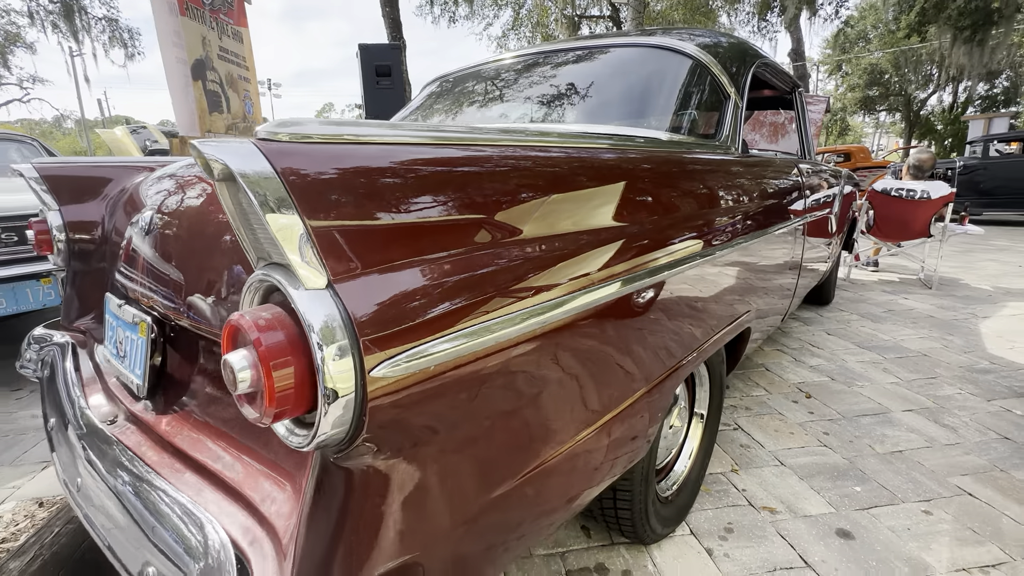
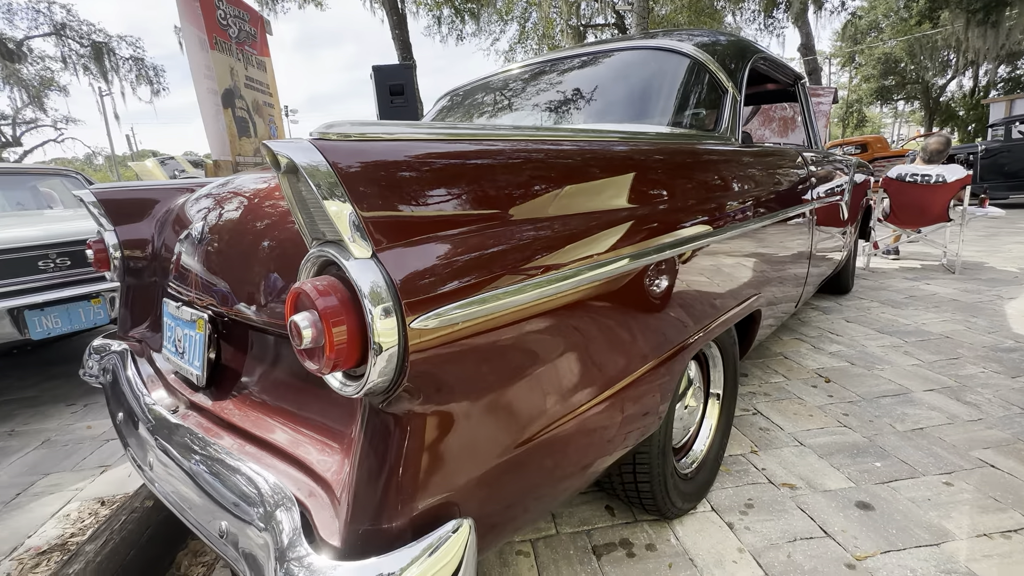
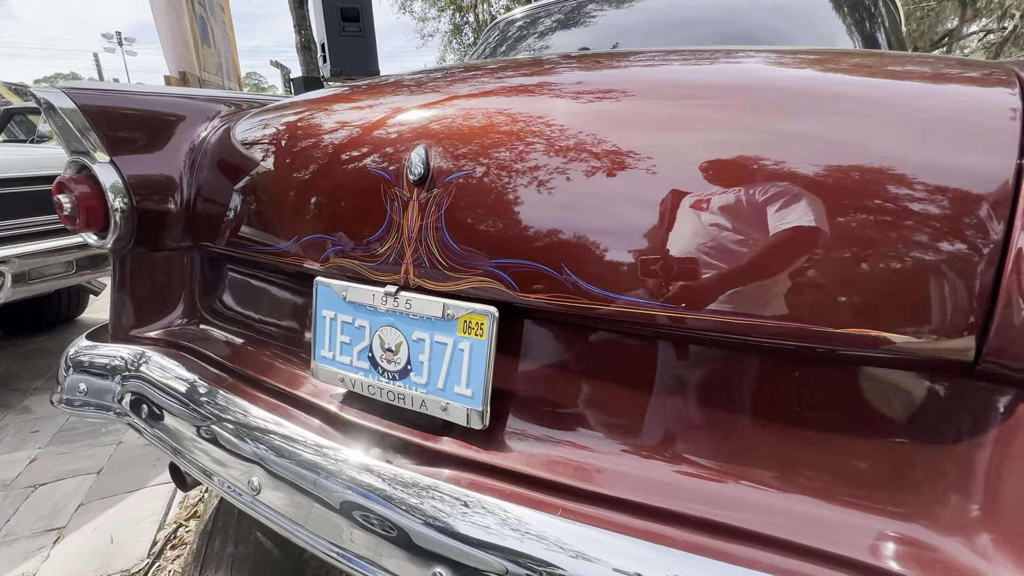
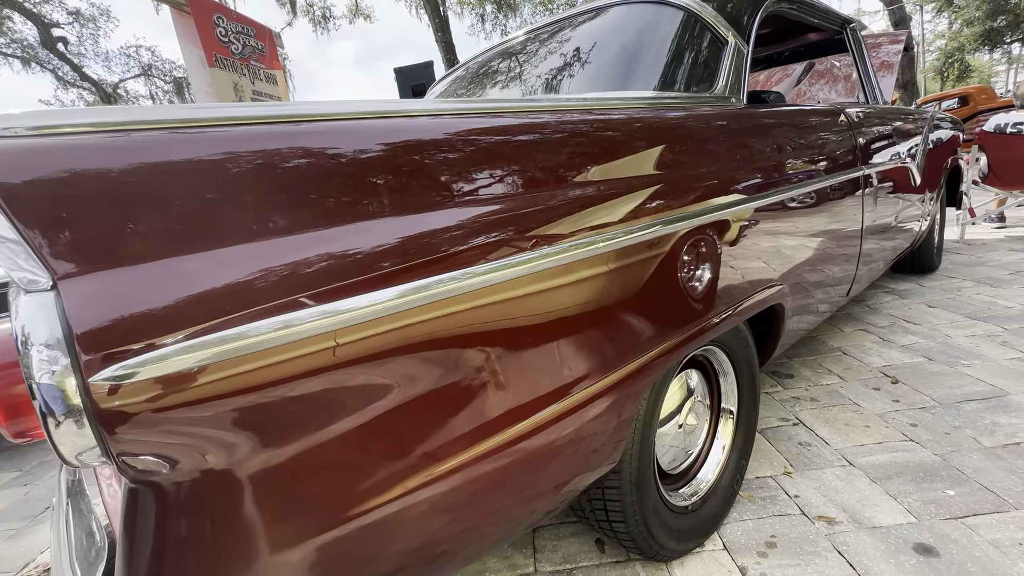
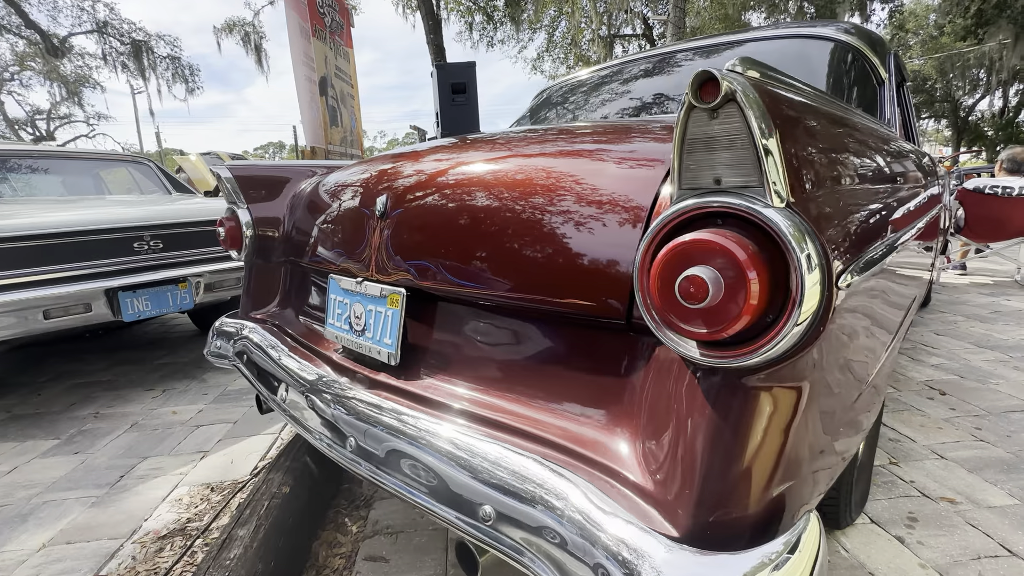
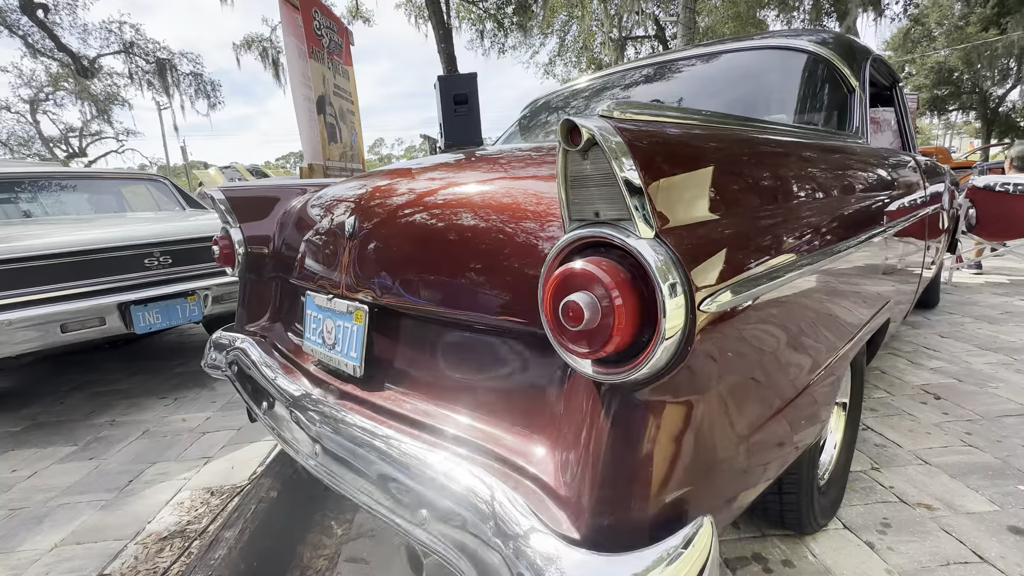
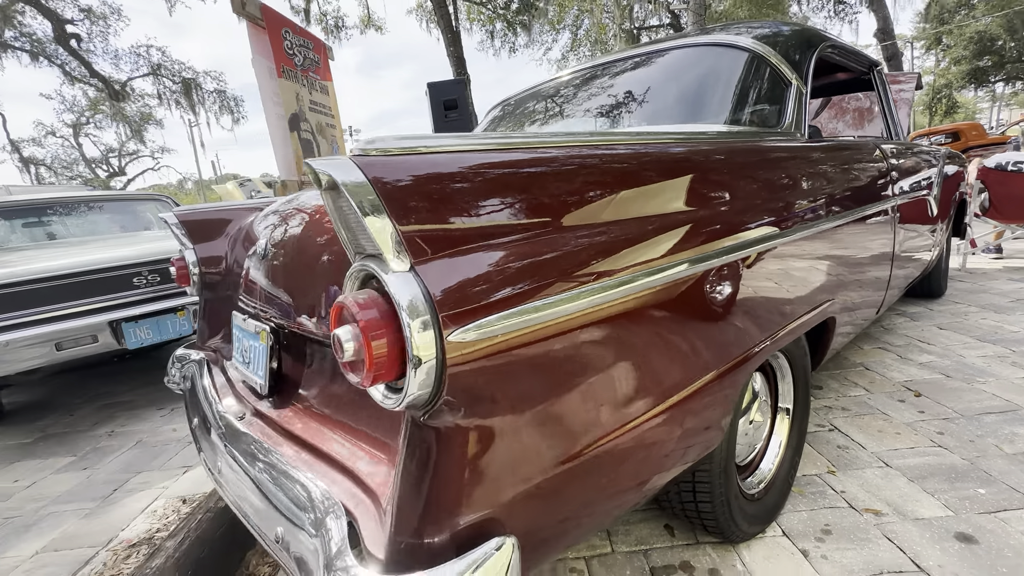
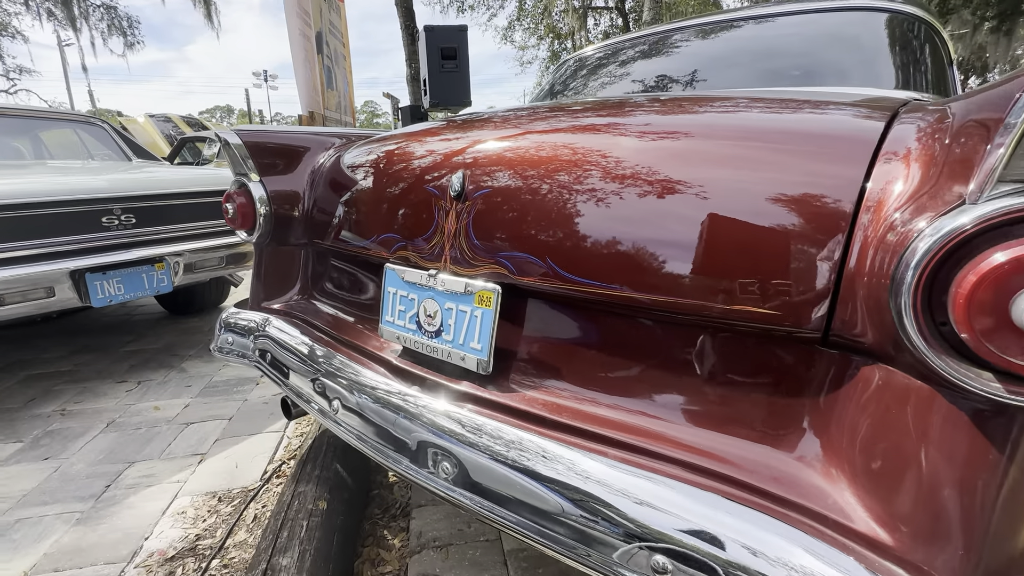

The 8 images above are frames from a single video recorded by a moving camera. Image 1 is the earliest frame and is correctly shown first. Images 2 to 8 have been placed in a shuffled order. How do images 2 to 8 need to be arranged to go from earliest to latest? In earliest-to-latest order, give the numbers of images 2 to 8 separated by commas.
2, 4, 7, 6, 5, 8, 3
